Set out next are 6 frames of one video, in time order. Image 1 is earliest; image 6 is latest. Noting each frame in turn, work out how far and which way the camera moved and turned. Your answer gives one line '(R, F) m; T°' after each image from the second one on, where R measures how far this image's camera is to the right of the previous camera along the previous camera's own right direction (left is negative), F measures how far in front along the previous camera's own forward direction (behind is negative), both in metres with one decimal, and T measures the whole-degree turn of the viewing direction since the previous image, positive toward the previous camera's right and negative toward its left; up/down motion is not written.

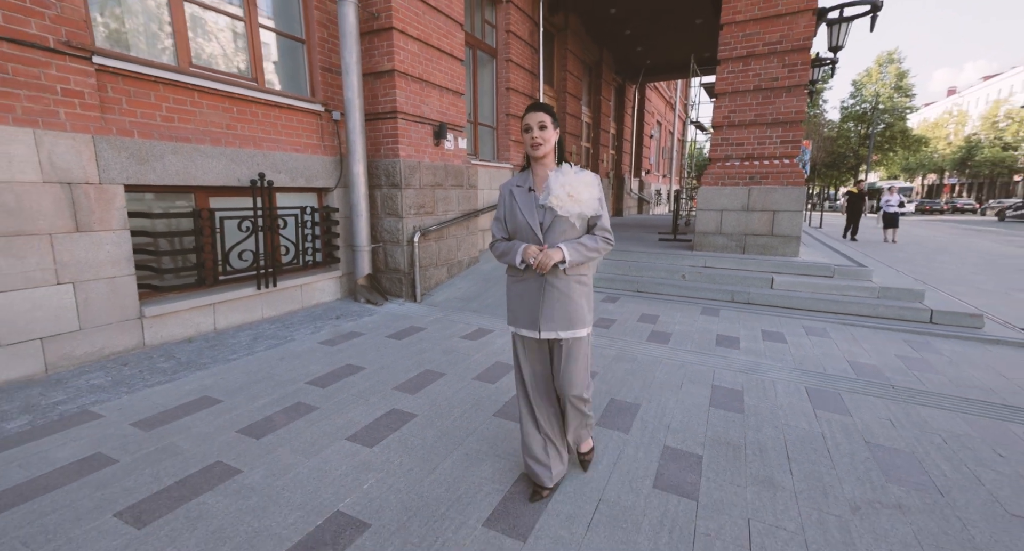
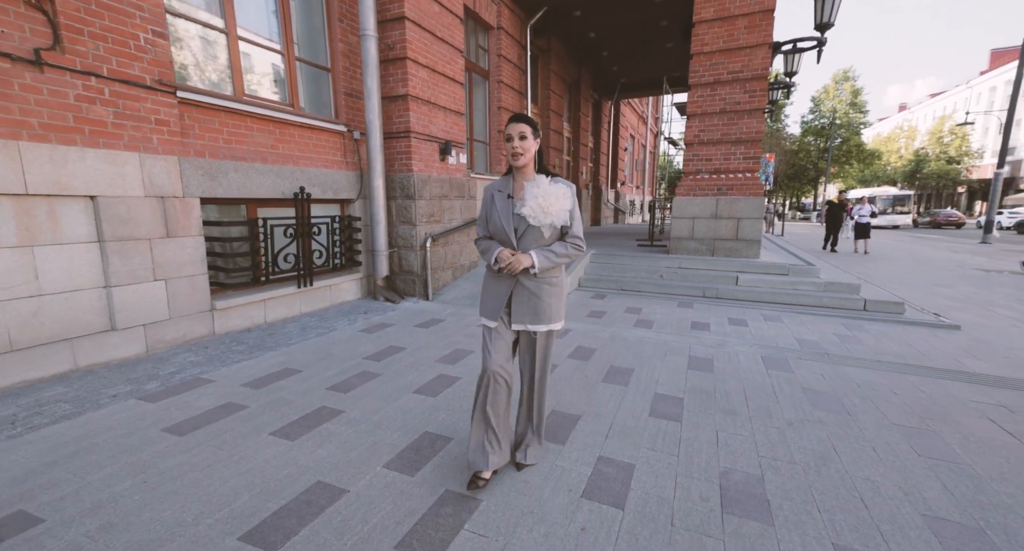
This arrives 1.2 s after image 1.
(-0.4, -0.9) m; +3°
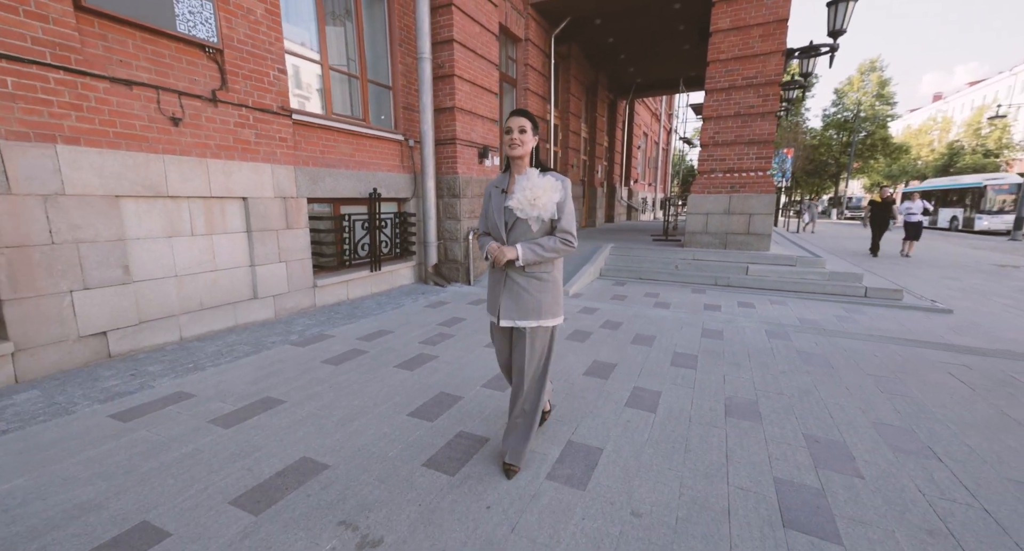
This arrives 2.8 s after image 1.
(-0.3, -1.0) m; -2°
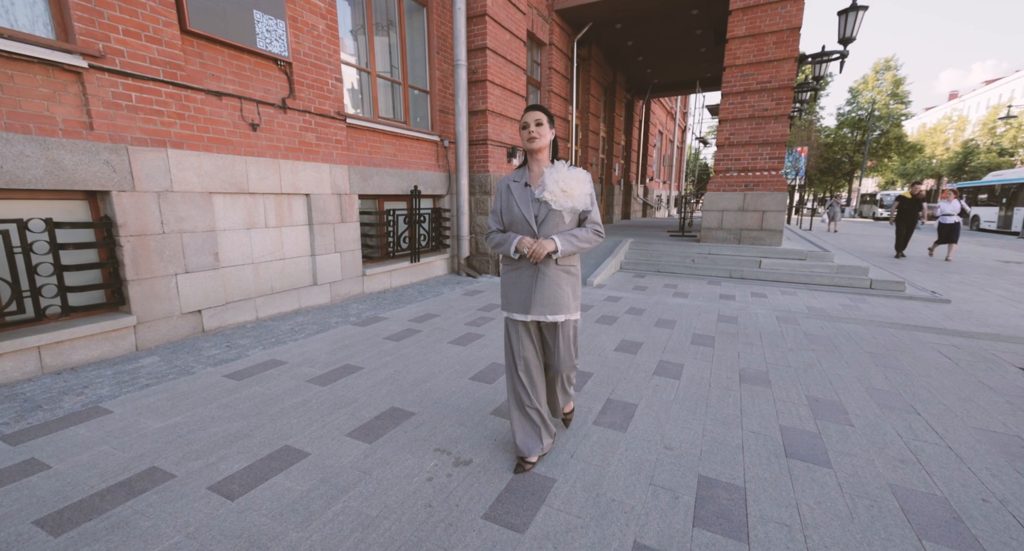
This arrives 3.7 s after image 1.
(-0.3, -0.6) m; -1°
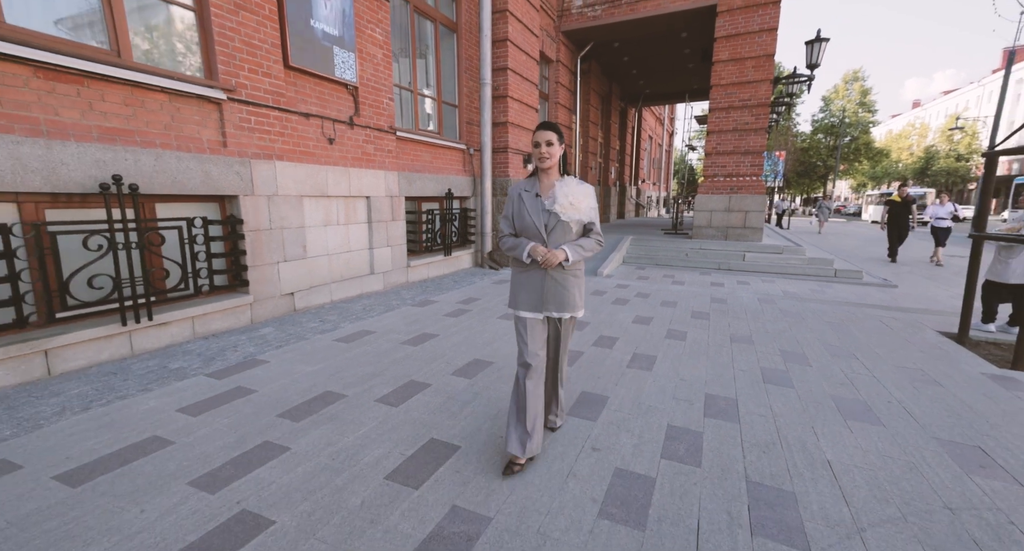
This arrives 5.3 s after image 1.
(-0.6, -1.1) m; +2°
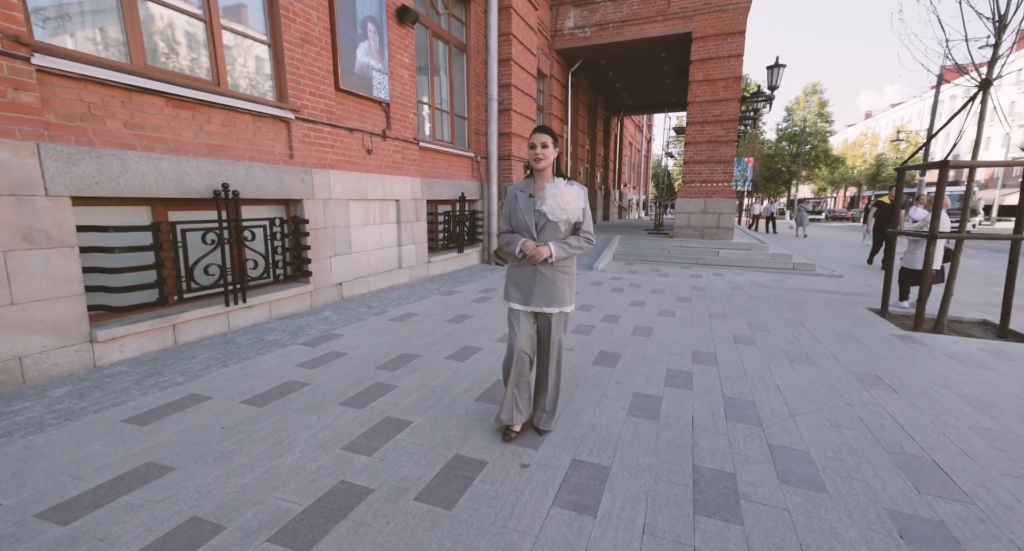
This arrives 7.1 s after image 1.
(-0.5, -1.0) m; +3°
